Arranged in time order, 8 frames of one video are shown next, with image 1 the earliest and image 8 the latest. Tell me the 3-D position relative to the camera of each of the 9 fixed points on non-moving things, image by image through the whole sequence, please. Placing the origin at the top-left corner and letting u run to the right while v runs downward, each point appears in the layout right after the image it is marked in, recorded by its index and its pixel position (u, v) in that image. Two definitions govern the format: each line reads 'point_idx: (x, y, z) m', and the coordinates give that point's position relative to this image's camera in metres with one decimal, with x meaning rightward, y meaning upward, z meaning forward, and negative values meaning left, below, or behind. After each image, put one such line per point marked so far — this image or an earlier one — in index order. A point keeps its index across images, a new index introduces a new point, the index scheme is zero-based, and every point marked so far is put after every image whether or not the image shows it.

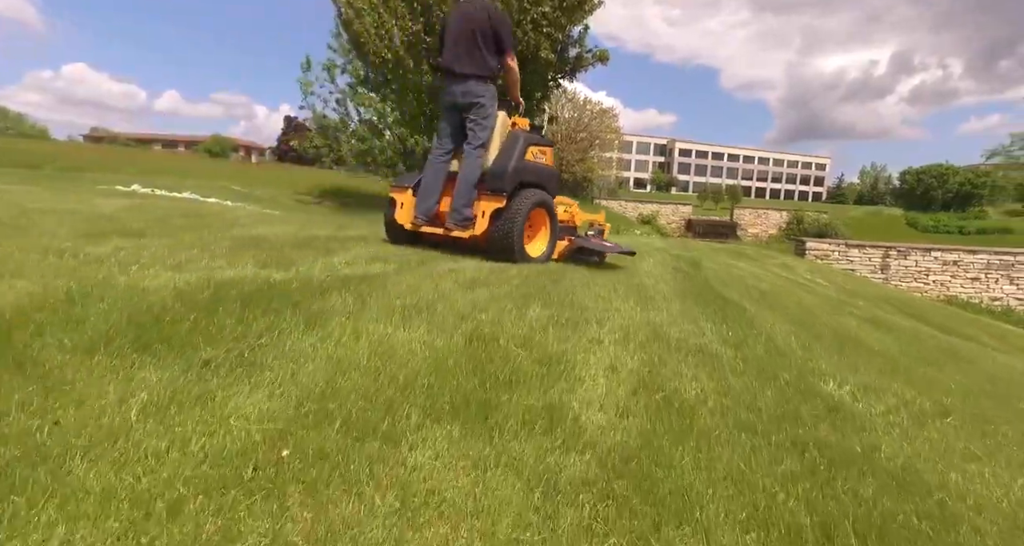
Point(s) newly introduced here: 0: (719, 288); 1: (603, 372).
0: (+2.4, -0.2, +7.0) m
1: (+0.5, -0.5, +3.1) m
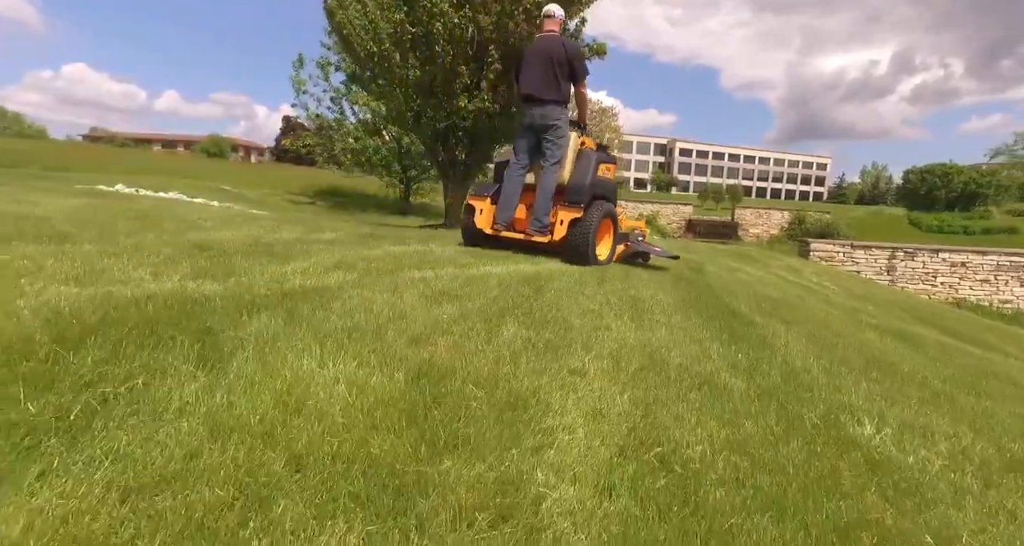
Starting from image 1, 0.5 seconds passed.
0: (+2.2, -0.2, +6.4) m
1: (+0.3, -0.6, +2.4) m
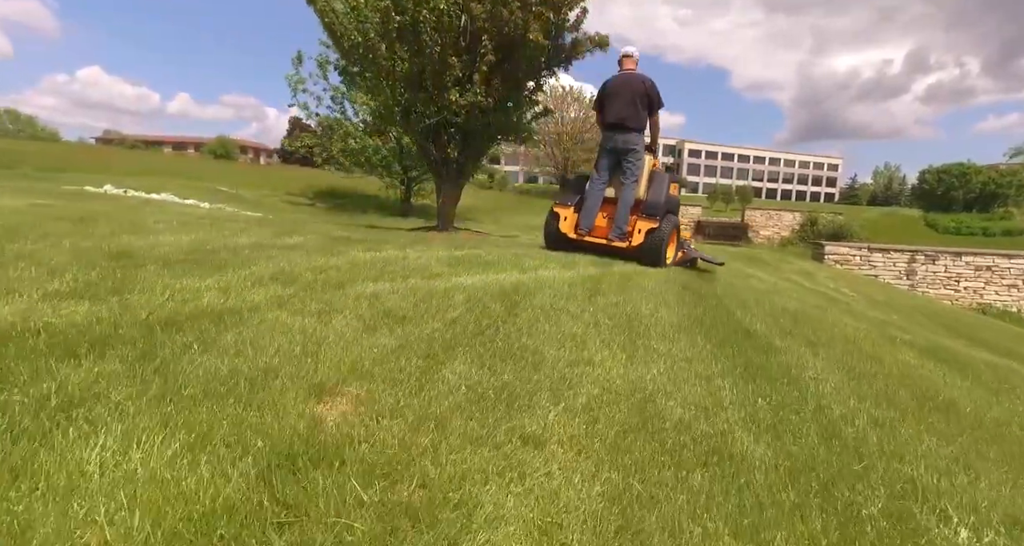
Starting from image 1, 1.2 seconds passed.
0: (+2.0, -0.4, +5.5) m
1: (0.0, -0.7, +1.5) m
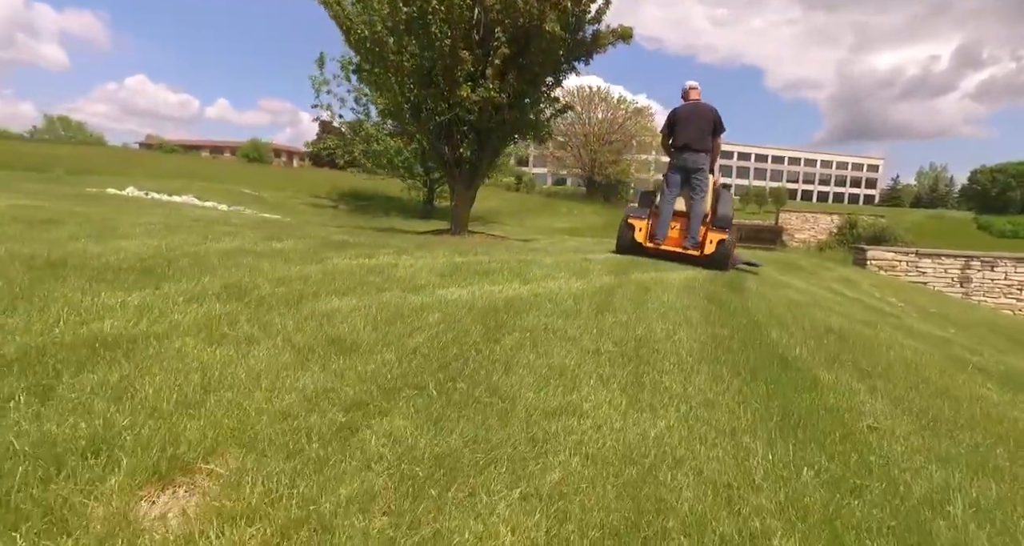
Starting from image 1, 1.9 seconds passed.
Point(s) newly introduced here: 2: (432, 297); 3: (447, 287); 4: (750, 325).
0: (+2.0, -0.5, +4.6) m
1: (-0.2, -0.8, +0.8) m
2: (-0.6, -0.2, +4.4) m
3: (-0.5, -0.1, +4.9) m
4: (+1.9, -0.4, +4.8) m
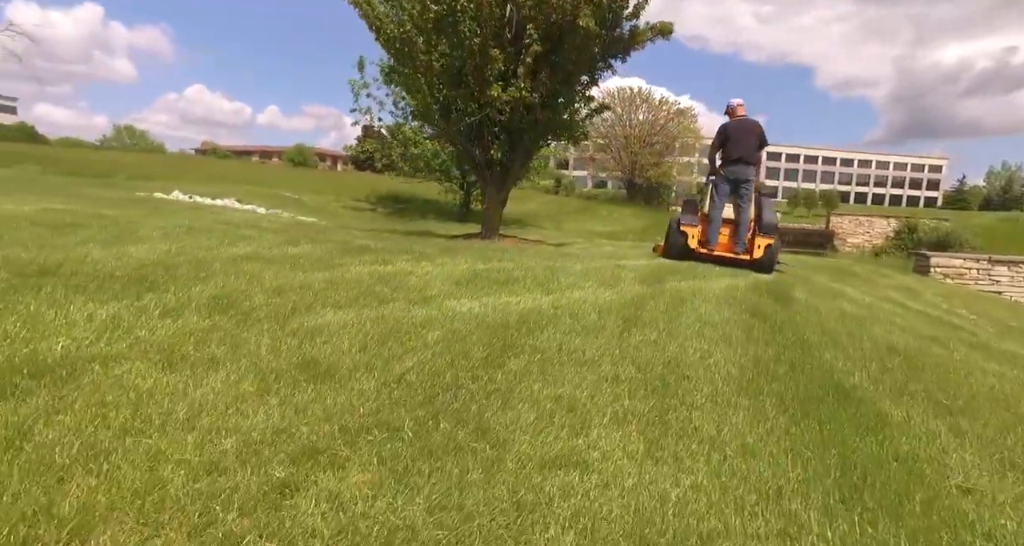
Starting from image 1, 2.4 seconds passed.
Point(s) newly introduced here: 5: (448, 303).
0: (+2.1, -0.5, +4.0) m
1: (-0.3, -0.8, +0.4) m
2: (-0.5, -0.2, +4.0) m
3: (-0.4, -0.2, +4.5) m
4: (+2.0, -0.5, +4.2) m
5: (-0.5, -0.2, +4.3) m
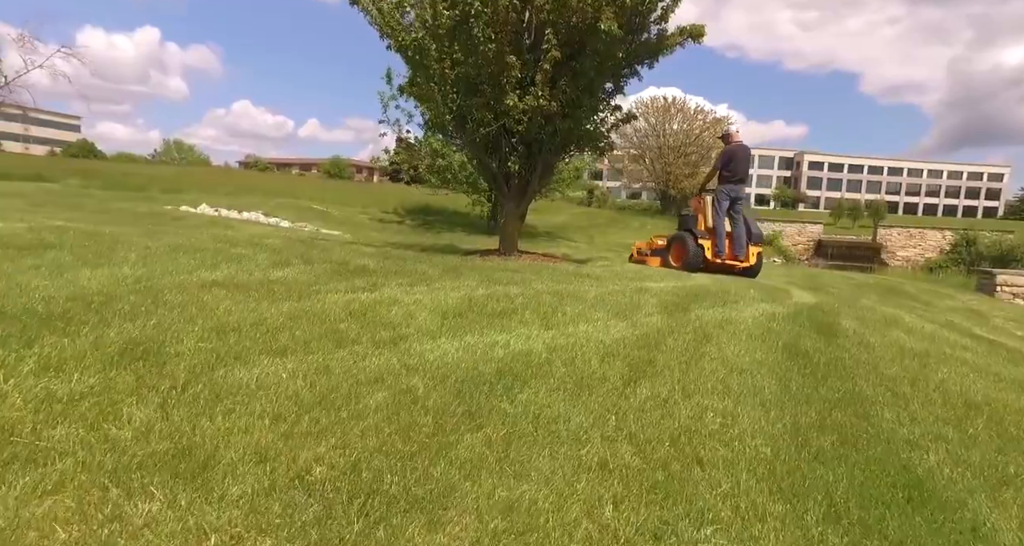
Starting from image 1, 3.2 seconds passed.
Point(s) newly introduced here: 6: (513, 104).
0: (+2.0, -0.8, +3.2) m
1: (-0.7, -1.0, -0.3) m
2: (-0.6, -0.5, +3.3) m
3: (-0.5, -0.4, +3.8) m
4: (+1.9, -0.7, +3.4) m
5: (-0.6, -0.4, +3.6) m
6: (0.0, +2.8, +9.9) m
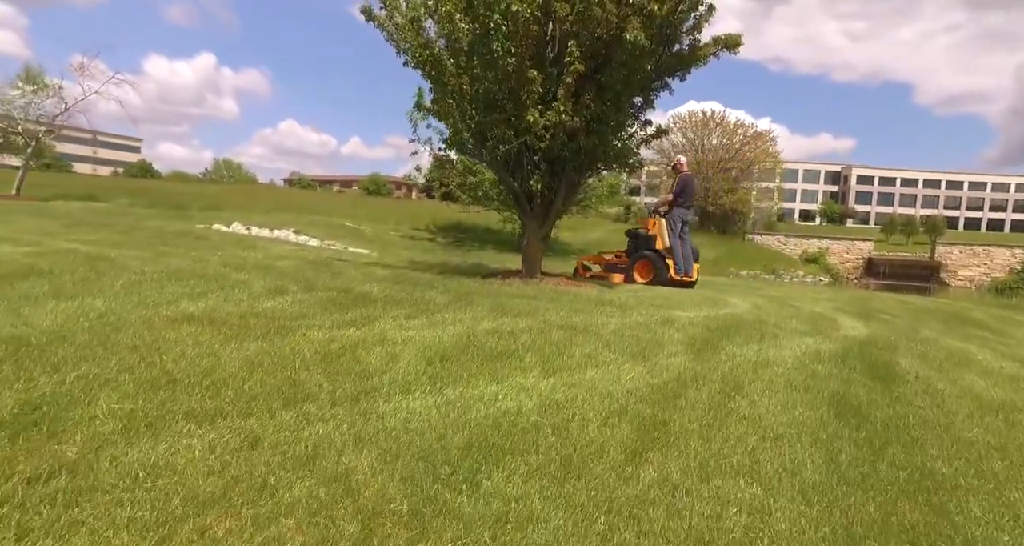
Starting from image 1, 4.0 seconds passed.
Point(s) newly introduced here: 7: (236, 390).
0: (+1.9, -1.0, +2.5) m
1: (-1.0, -1.1, -0.9) m
2: (-0.7, -0.7, +2.7) m
3: (-0.5, -0.6, +3.3) m
4: (+1.8, -1.0, +2.7) m
5: (-0.6, -0.7, +3.1) m
6: (+0.3, +2.4, +9.3) m
7: (-1.4, -0.6, +3.1) m
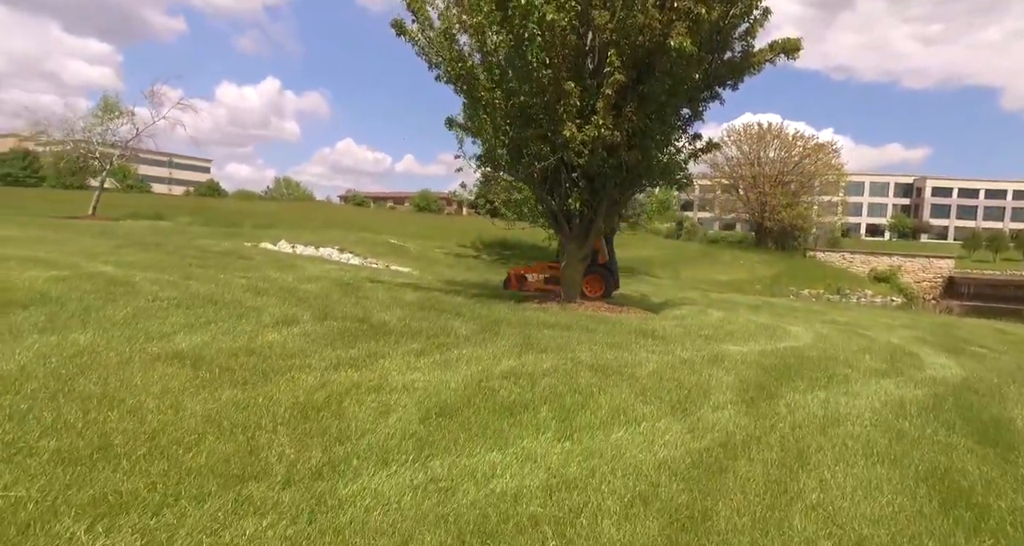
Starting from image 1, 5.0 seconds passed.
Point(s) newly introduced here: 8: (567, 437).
0: (+1.8, -1.2, +1.7) m
1: (-1.4, -1.2, -1.4) m
2: (-0.7, -0.9, +2.1) m
3: (-0.6, -0.8, +2.7) m
4: (+1.8, -1.1, +1.9) m
5: (-0.7, -0.9, +2.5) m
6: (+0.8, +2.0, +8.7) m
7: (-1.4, -0.8, +2.6) m
8: (+0.3, -0.9, +3.3) m
